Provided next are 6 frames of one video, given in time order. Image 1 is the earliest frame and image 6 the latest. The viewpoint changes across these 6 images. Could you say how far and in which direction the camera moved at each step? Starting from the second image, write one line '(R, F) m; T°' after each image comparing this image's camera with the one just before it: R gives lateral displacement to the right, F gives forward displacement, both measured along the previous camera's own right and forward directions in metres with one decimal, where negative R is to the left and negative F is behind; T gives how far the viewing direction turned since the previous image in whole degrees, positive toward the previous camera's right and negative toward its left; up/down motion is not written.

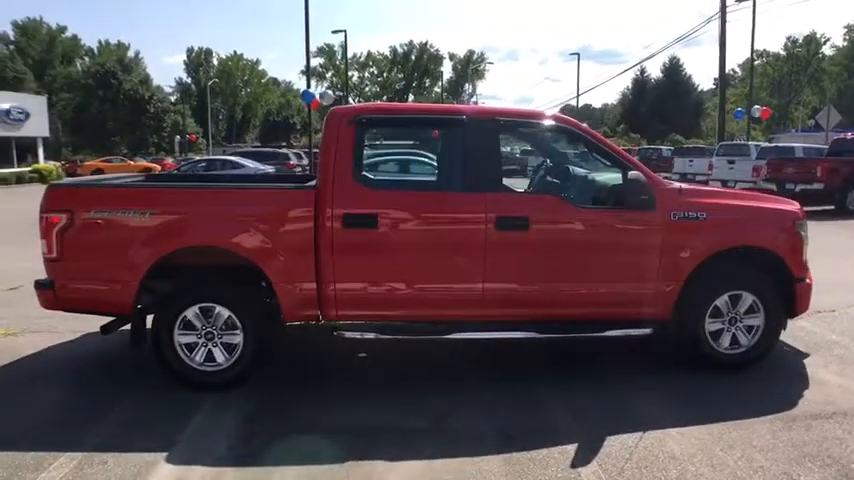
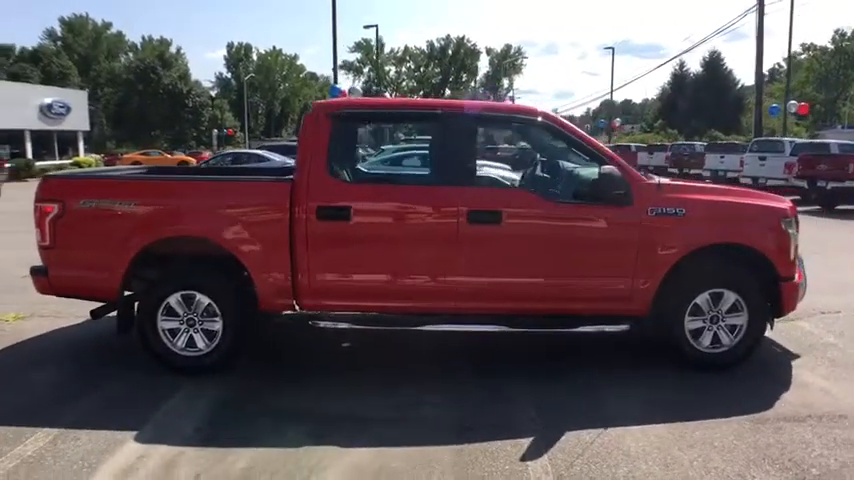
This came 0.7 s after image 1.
(+0.6, 0.0) m; -4°
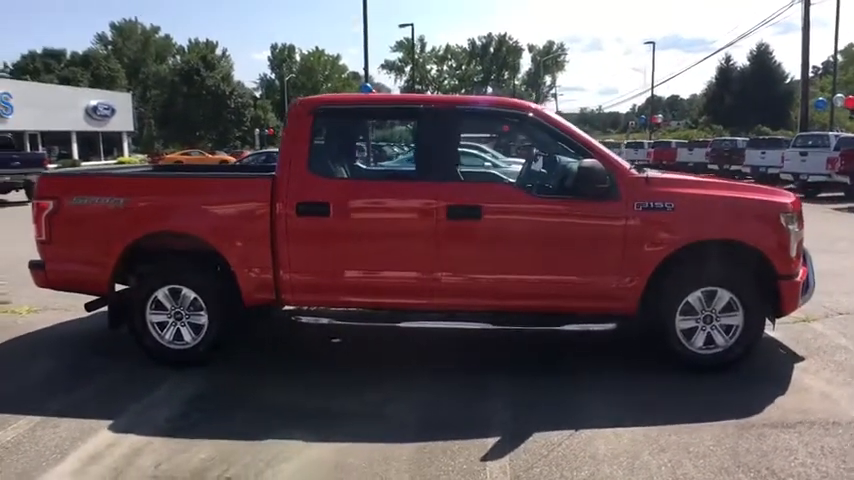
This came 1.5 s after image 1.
(+0.6, +0.1) m; -4°
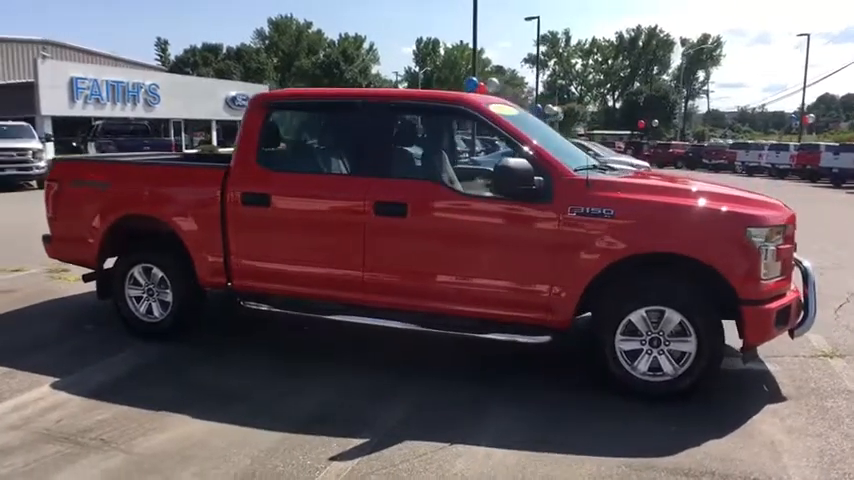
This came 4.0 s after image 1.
(+1.8, +0.4) m; -13°
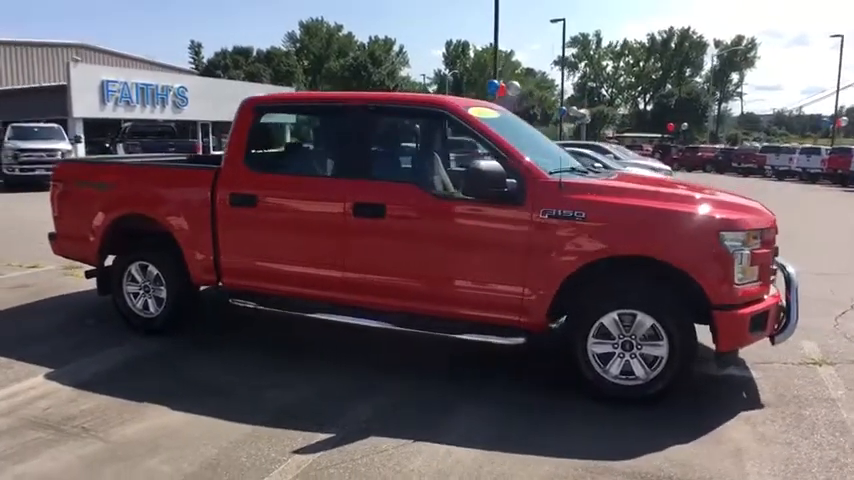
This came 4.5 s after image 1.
(+0.4, -0.1) m; -3°
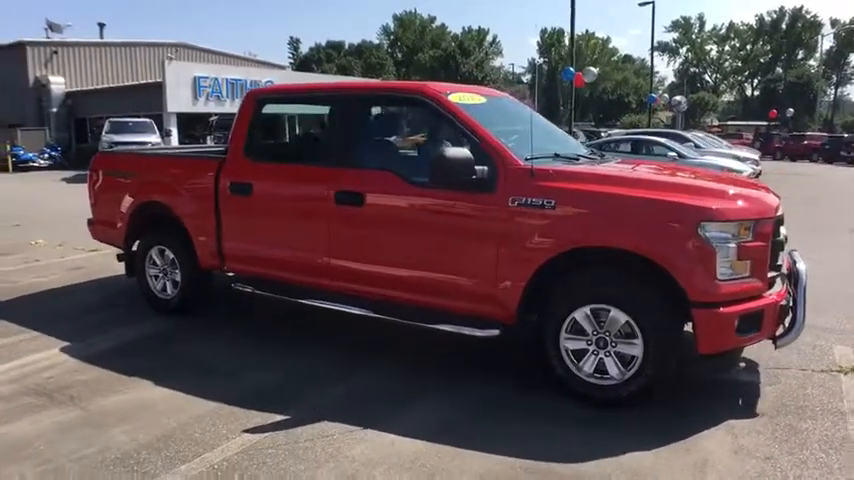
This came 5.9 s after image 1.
(+1.0, +0.2) m; -9°
